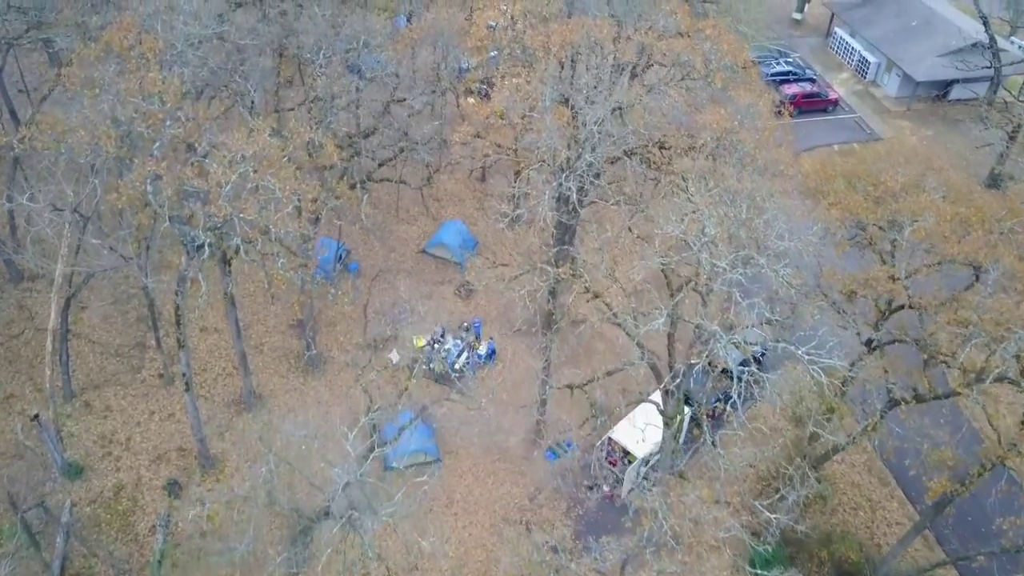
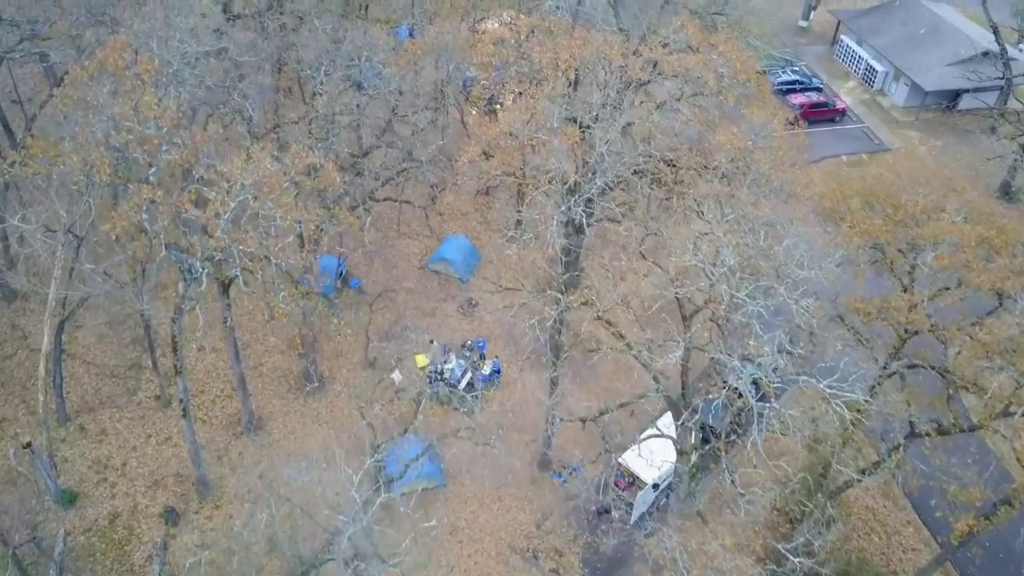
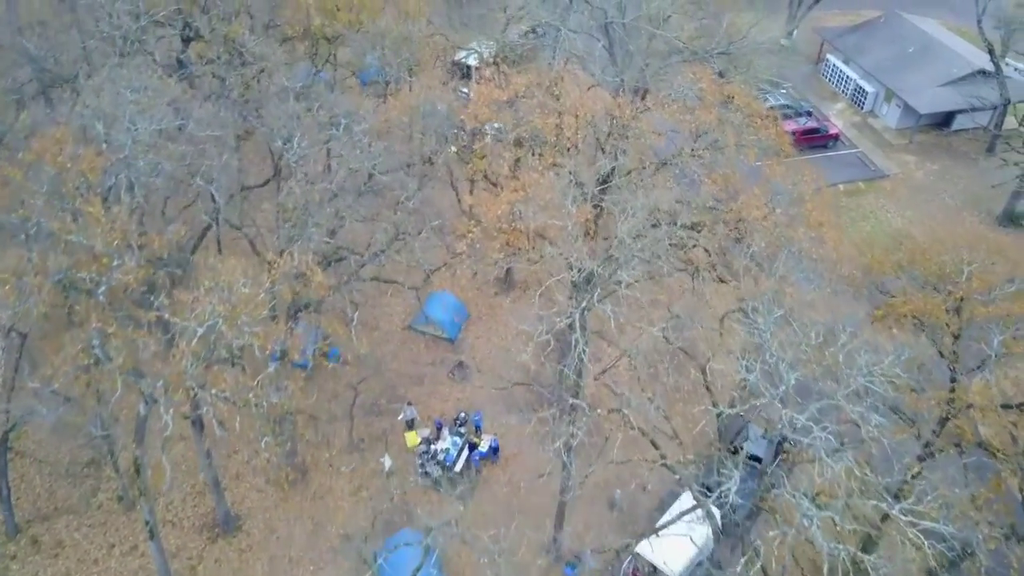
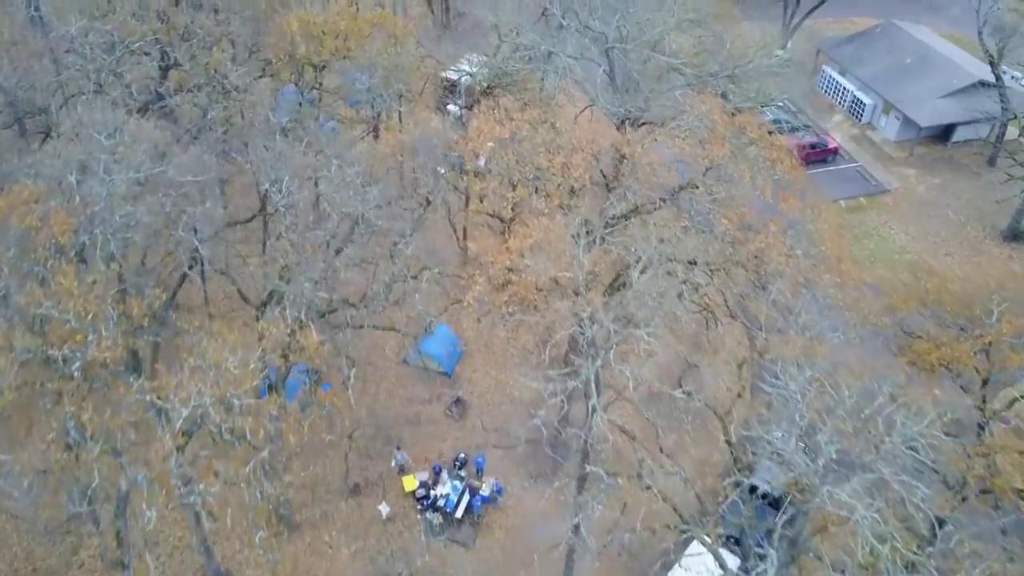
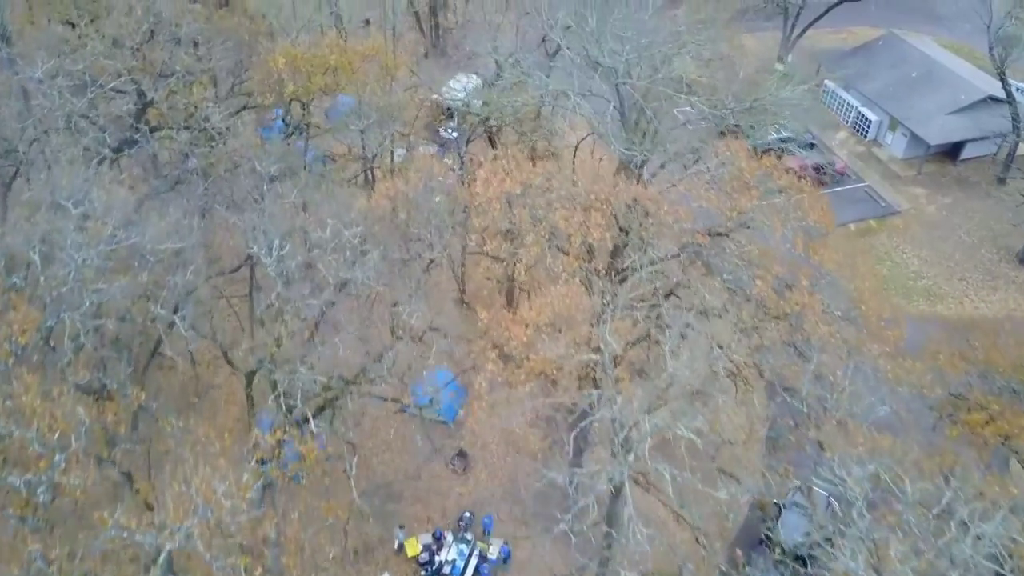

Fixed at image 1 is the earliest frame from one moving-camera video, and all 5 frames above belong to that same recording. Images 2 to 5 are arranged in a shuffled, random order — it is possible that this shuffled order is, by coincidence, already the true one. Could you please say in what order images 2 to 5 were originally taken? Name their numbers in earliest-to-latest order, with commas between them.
2, 3, 4, 5
